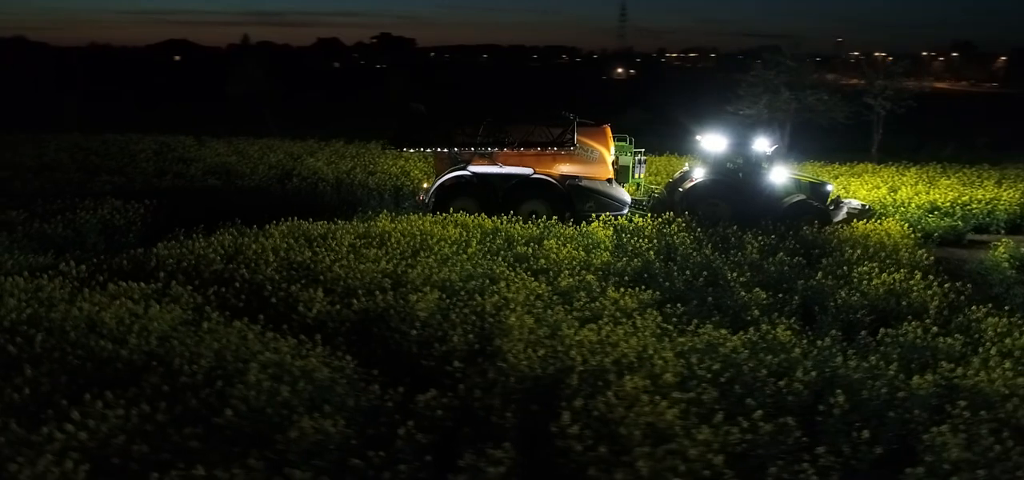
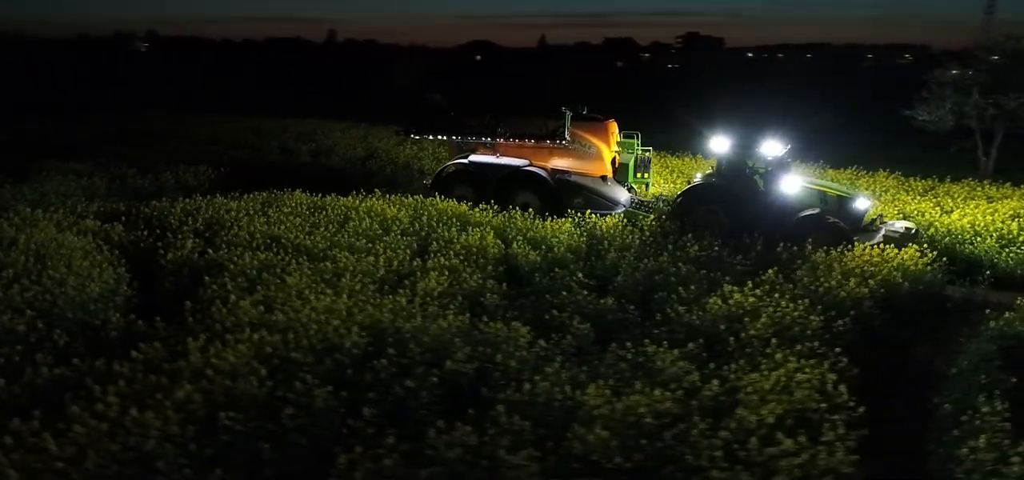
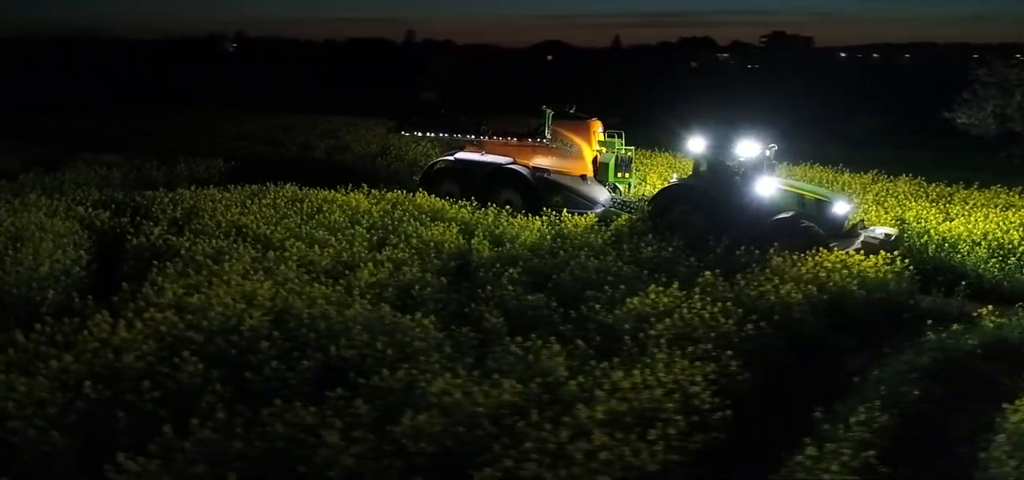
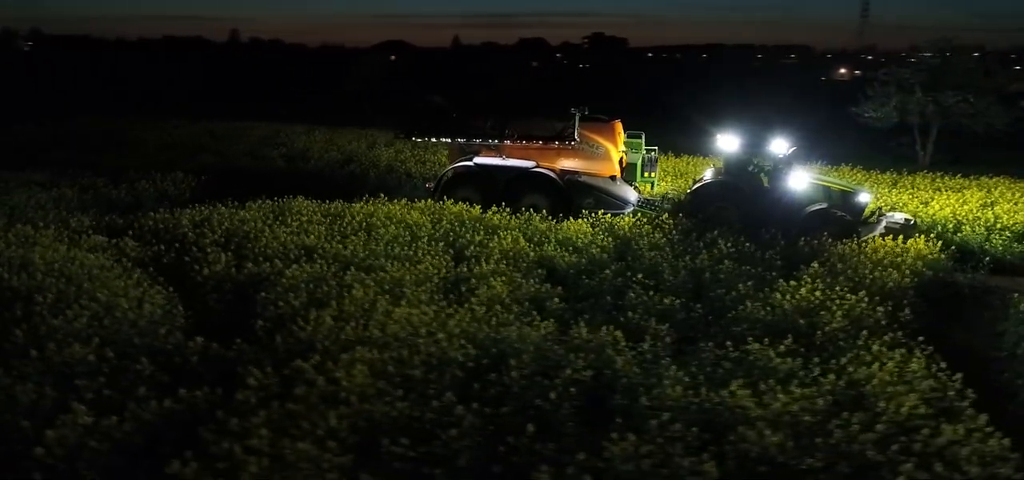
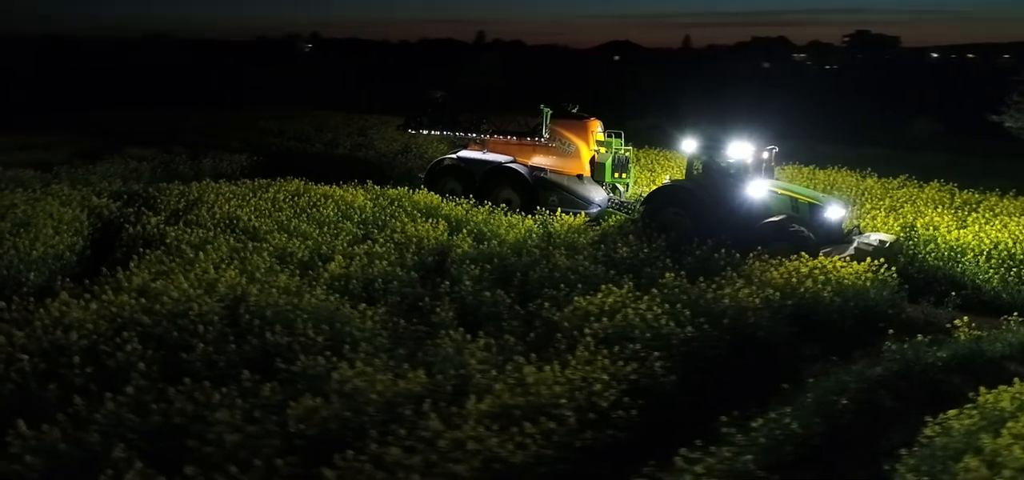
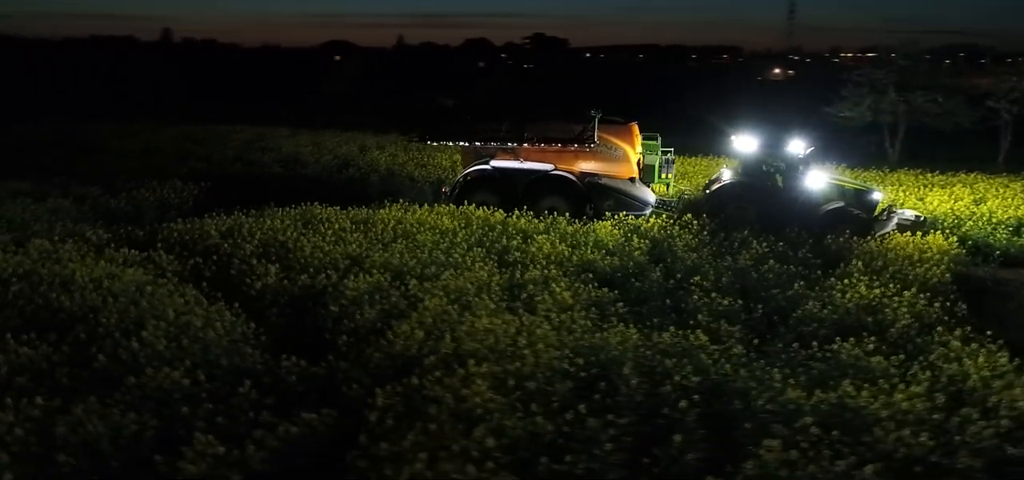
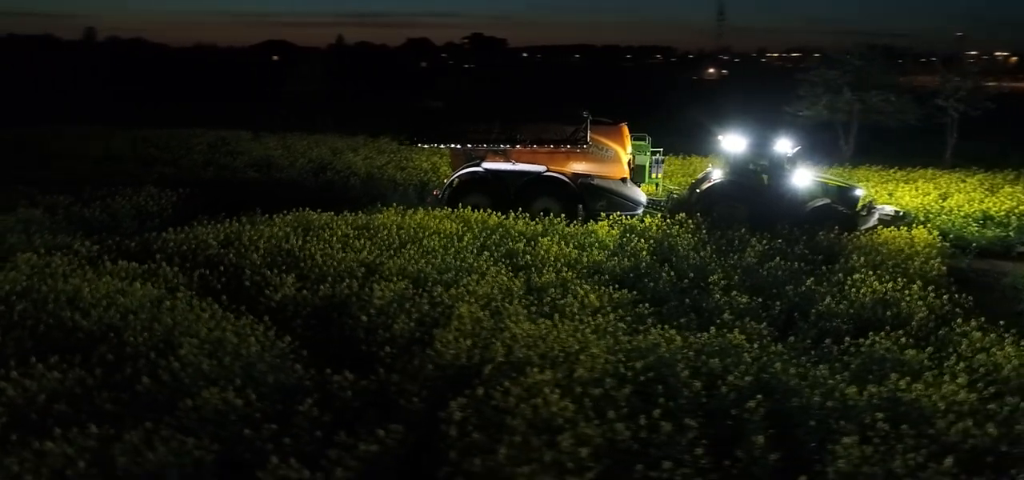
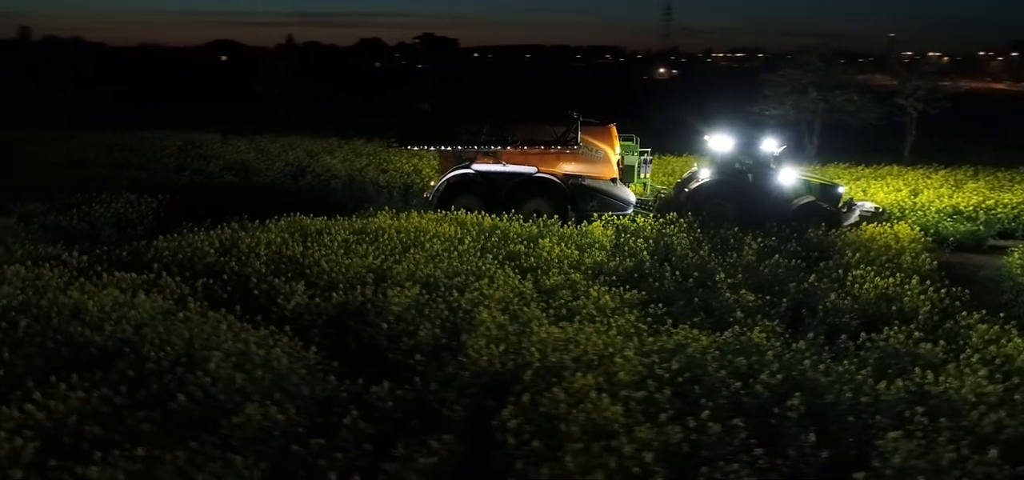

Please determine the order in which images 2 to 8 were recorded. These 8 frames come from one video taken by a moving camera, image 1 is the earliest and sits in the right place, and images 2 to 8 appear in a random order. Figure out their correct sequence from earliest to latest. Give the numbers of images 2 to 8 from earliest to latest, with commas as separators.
8, 7, 6, 4, 2, 3, 5
